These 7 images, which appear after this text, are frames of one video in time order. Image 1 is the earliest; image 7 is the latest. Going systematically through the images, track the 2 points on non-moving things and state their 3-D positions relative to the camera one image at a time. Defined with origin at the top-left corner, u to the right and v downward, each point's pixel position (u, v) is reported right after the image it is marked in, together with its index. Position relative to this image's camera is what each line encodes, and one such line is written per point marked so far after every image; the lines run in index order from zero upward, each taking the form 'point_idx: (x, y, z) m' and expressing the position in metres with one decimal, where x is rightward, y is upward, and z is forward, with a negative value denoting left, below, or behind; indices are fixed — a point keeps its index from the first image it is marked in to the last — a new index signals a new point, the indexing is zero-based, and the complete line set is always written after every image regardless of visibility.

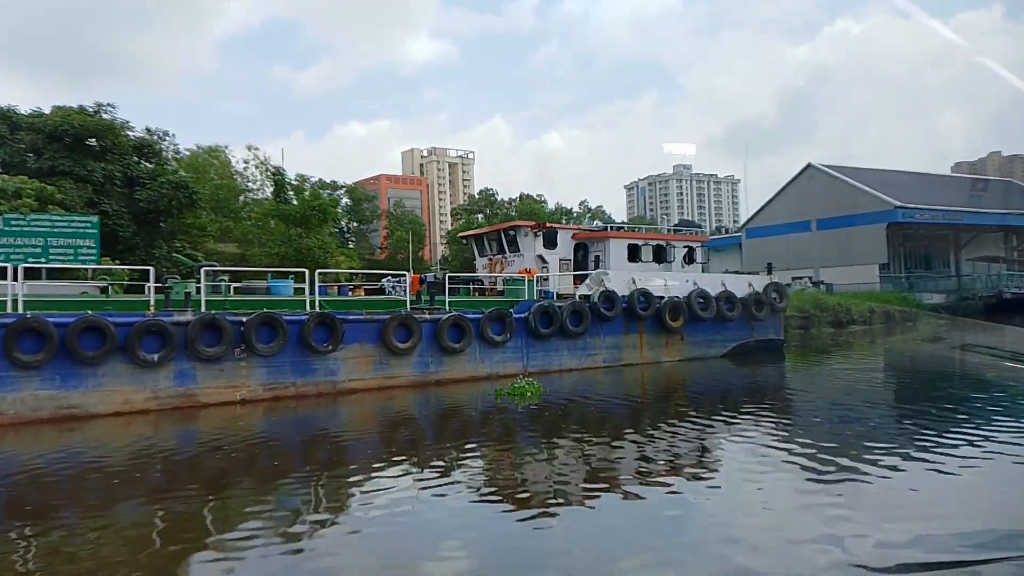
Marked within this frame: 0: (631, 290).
0: (+2.0, 0.0, +11.5) m
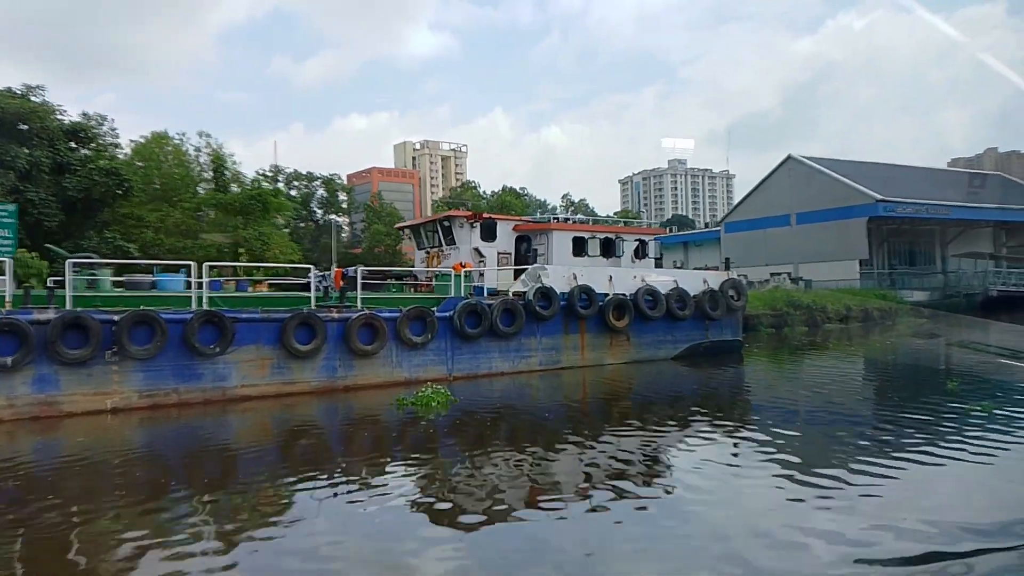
0: (+0.9, 0.0, +10.5) m
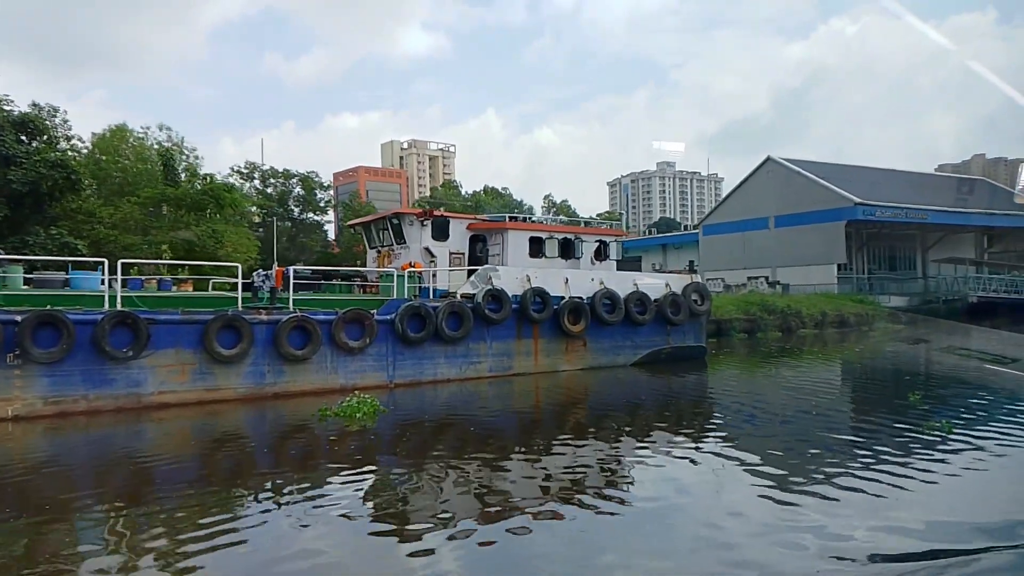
0: (+0.2, 0.0, +10.0) m
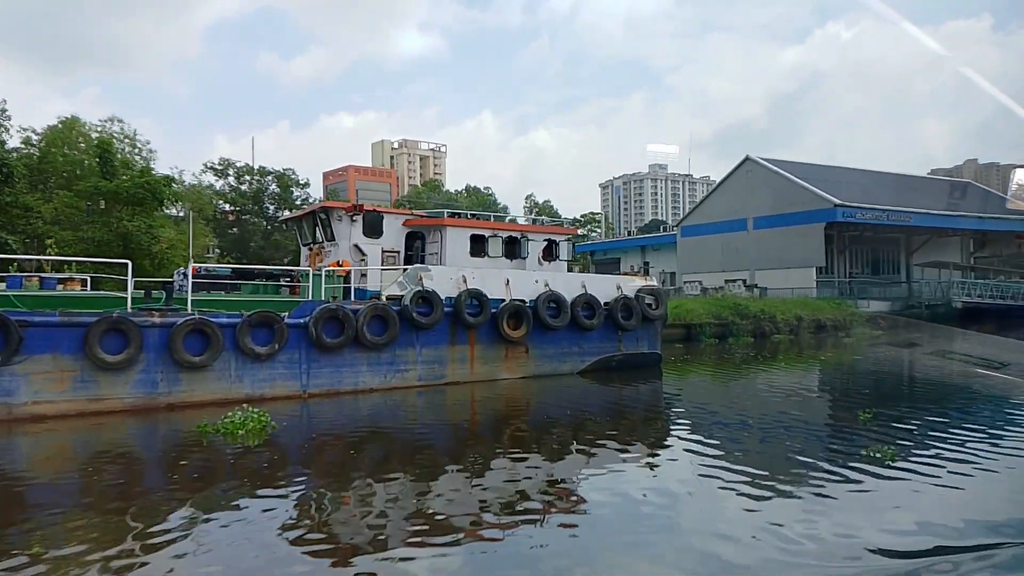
0: (-0.7, 0.0, +9.2) m
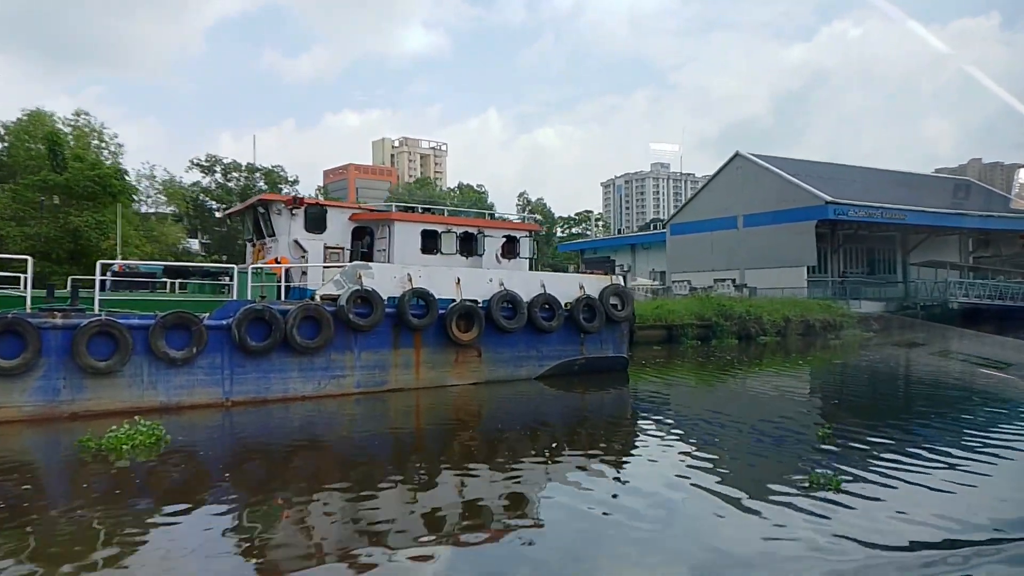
0: (-1.3, 0.0, +8.6) m
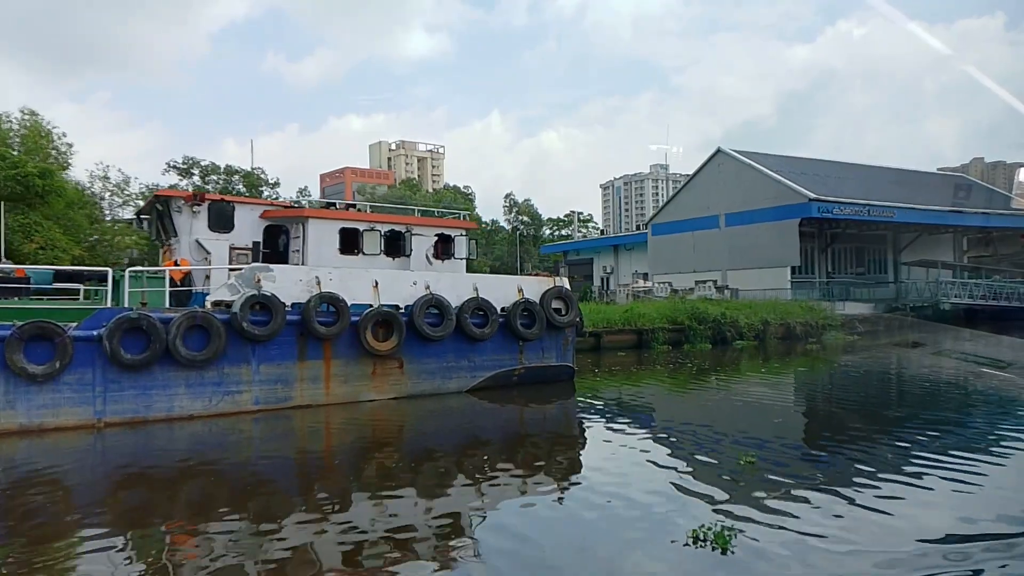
0: (-2.2, -0.1, +7.7) m
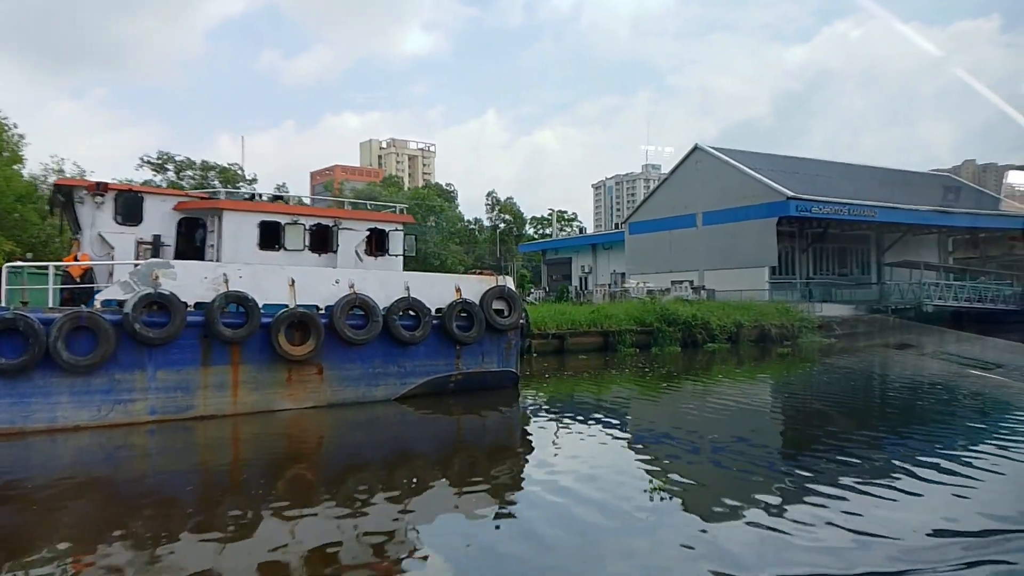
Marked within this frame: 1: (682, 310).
0: (-2.9, 0.0, +7.0) m
1: (+4.3, -0.6, +17.1) m
